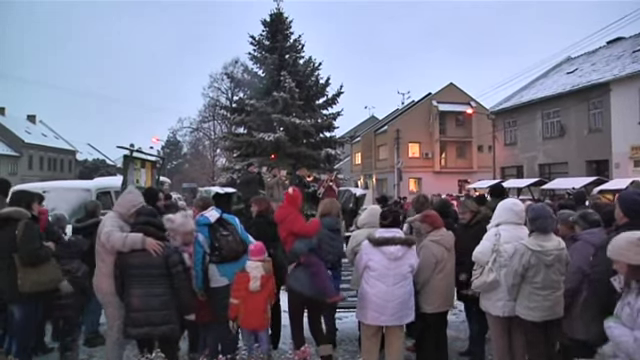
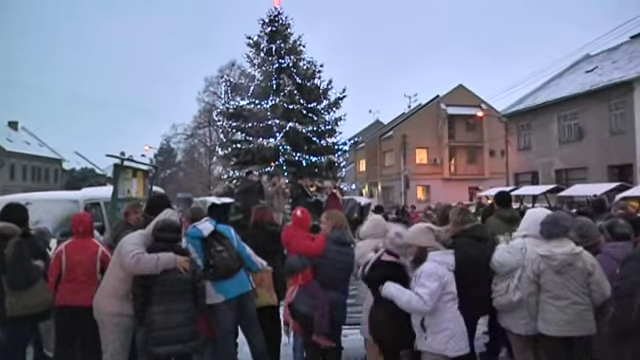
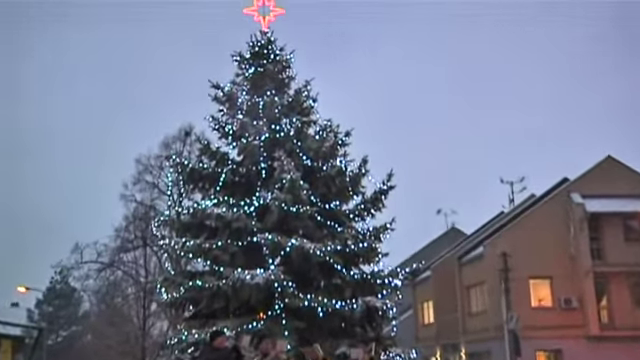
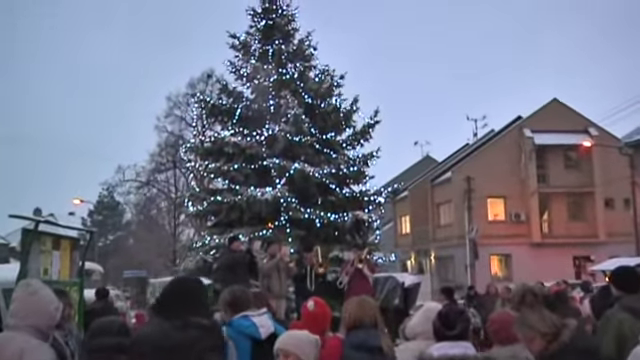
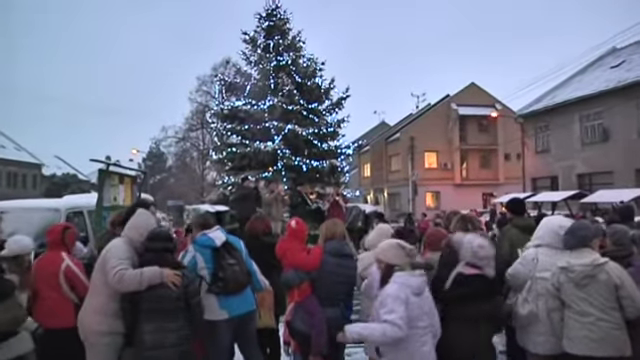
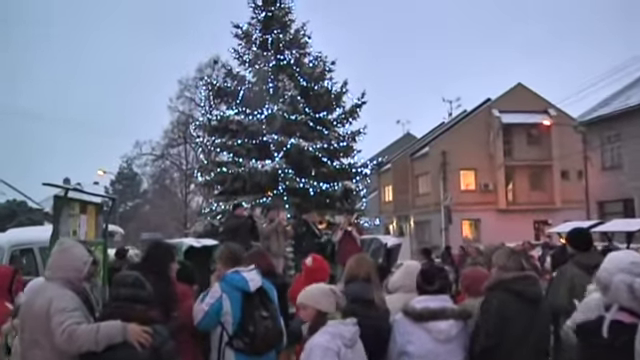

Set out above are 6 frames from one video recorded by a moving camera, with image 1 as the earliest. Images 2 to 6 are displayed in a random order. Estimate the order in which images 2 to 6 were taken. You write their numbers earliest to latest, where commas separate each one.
2, 5, 6, 4, 3
